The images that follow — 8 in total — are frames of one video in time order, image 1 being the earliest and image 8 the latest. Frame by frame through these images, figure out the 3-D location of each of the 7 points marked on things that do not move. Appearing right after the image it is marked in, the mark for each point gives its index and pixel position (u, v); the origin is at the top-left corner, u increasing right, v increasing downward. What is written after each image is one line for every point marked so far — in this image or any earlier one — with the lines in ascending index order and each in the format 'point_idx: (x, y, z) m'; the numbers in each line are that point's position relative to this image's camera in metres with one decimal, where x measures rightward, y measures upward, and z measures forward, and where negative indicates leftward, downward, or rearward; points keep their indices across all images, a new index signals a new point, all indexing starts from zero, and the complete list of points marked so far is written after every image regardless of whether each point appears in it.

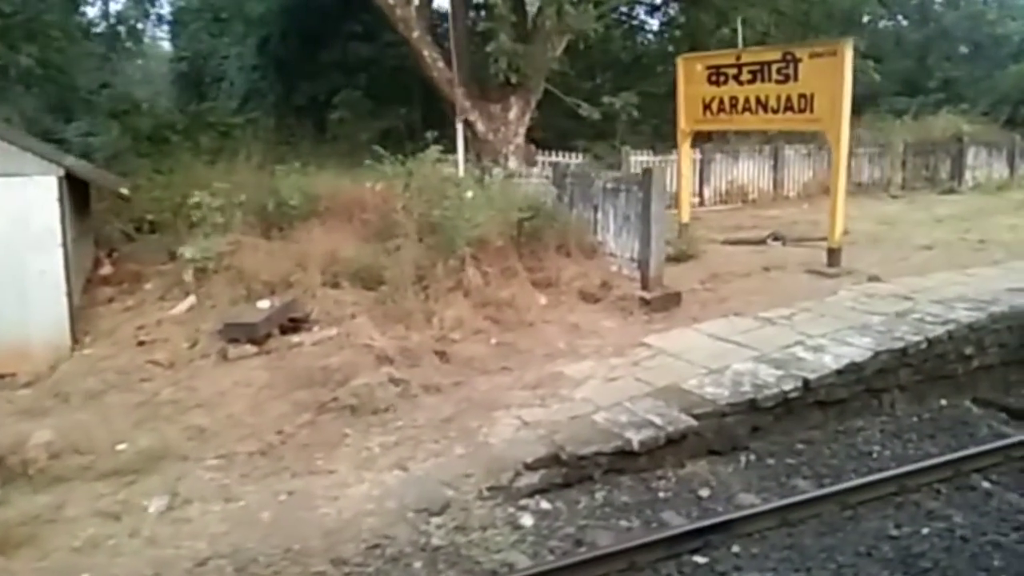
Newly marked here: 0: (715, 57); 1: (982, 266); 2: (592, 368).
0: (+2.3, +2.7, +9.6) m
1: (+4.9, +0.2, +8.6) m
2: (+0.6, -0.6, +6.4) m
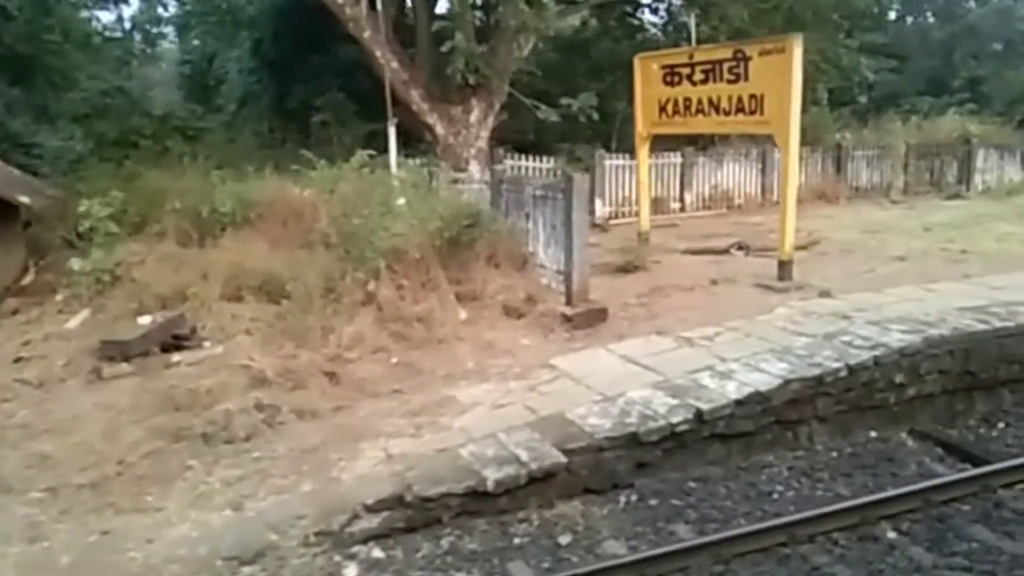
0: (+1.7, +2.5, +9.0) m
1: (+4.2, +0.1, +7.9) m
2: (-0.2, -0.7, +5.9) m
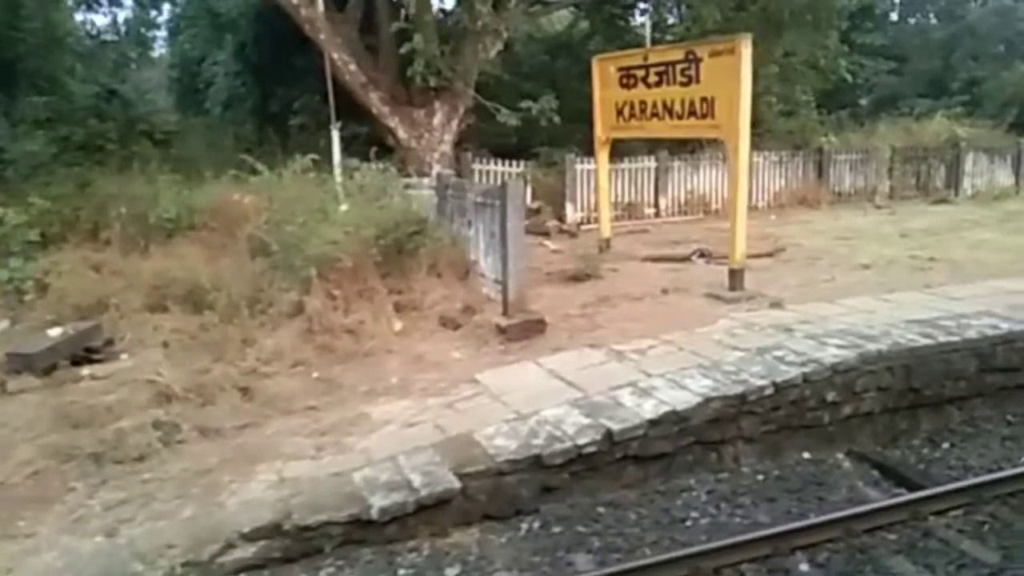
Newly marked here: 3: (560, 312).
0: (+1.2, +2.4, +8.8) m
1: (+3.6, 0.0, +7.6) m
2: (-0.8, -0.8, +5.6) m
3: (+0.4, -0.2, +7.4) m
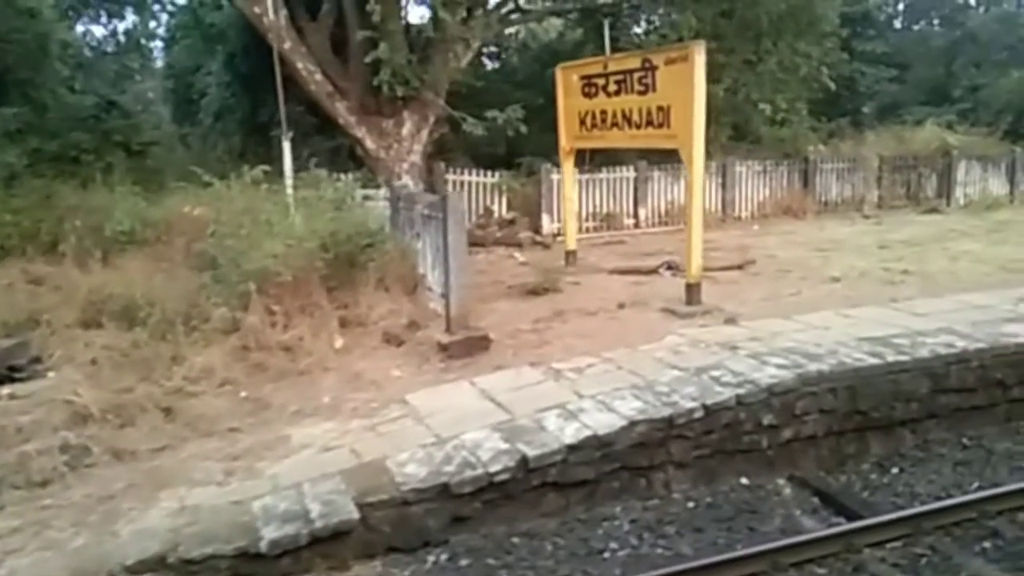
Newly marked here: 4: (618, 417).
0: (+0.8, +2.3, +8.6) m
1: (+3.2, -0.1, +7.3) m
2: (-1.2, -0.9, +5.4) m
3: (0.0, -0.3, +7.2) m
4: (+0.6, -0.8, +4.9) m
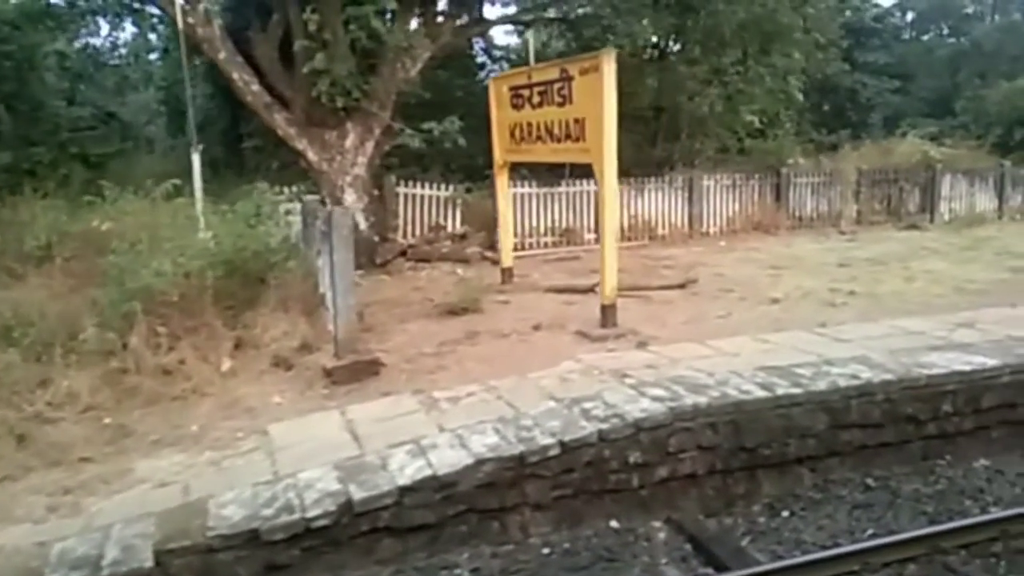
0: (0.0, +2.1, +8.2) m
1: (+2.4, -0.3, +6.9) m
2: (-2.1, -1.1, +5.0) m
3: (-0.8, -0.5, +6.8) m
4: (-0.2, -0.9, +4.5) m
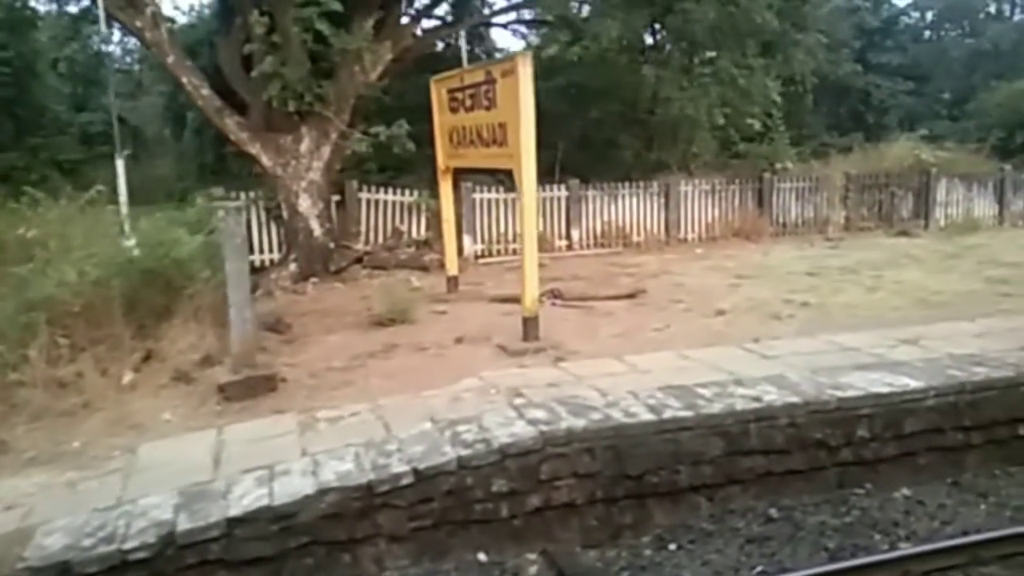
0: (-0.6, +2.0, +7.9) m
1: (+1.7, -0.4, +6.5) m
2: (-2.8, -1.1, +4.8) m
3: (-1.5, -0.6, +6.5) m
4: (-1.0, -1.0, +4.2) m
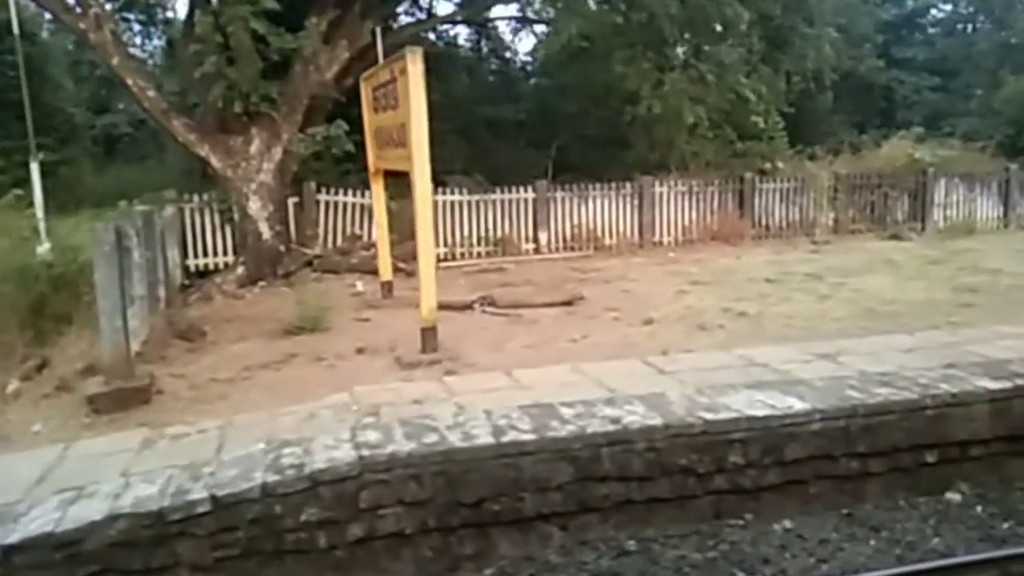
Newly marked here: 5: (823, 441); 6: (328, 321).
0: (-1.3, +1.9, +7.6) m
1: (+1.0, -0.5, +6.1) m
2: (-3.7, -1.2, +4.7) m
3: (-2.3, -0.6, +6.3) m
4: (-1.9, -1.0, +4.0) m
5: (+1.8, -0.9, +4.7) m
6: (-1.7, -0.3, +7.6) m
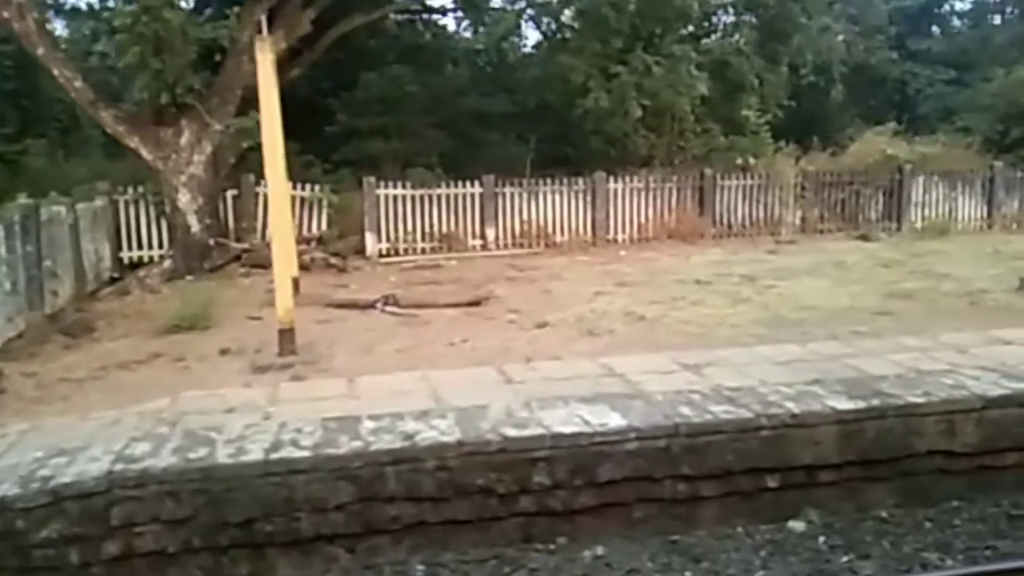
0: (-2.2, +2.0, +7.4) m
1: (-0.1, -0.5, +5.8) m
2: (-4.8, -1.2, +4.6) m
3: (-3.3, -0.6, +6.2) m
4: (-3.0, -1.0, +3.8) m
5: (+0.7, -0.9, +4.4) m
6: (-2.6, -0.3, +7.4) m
